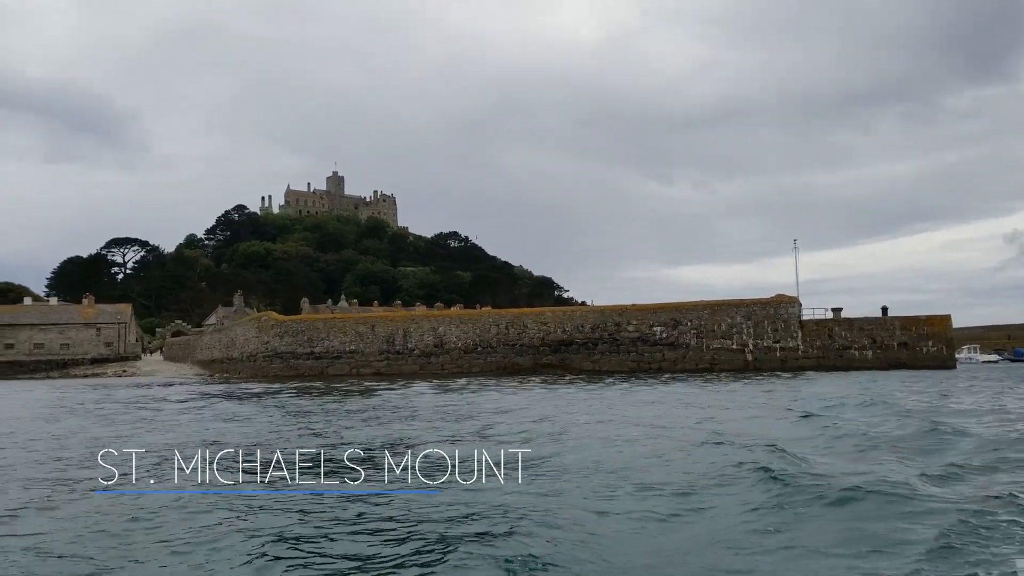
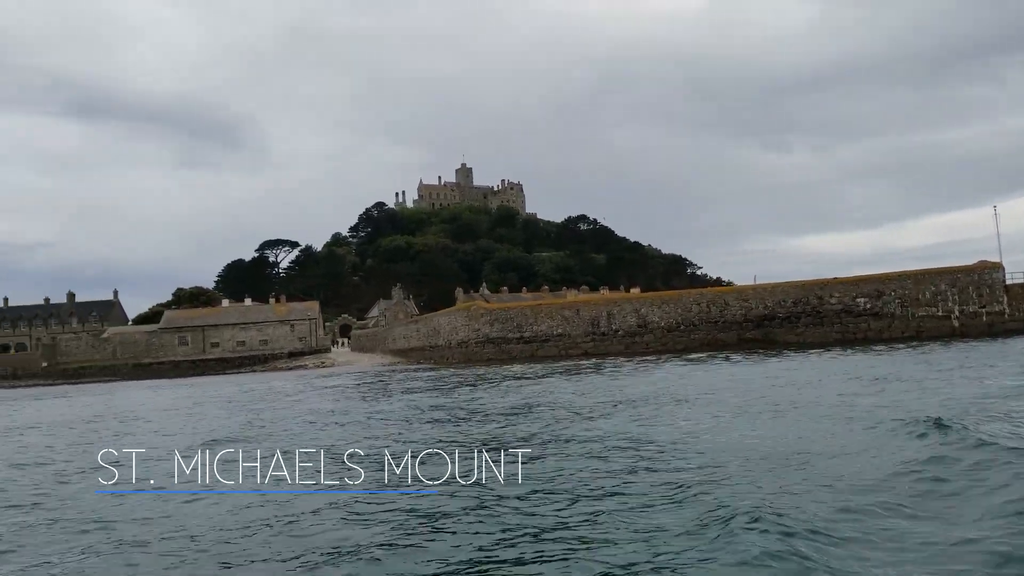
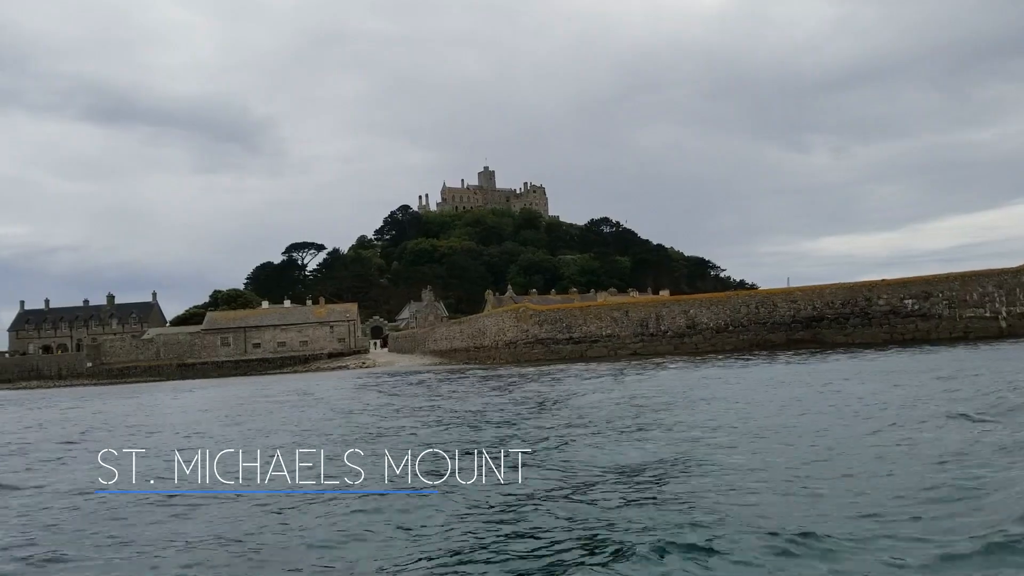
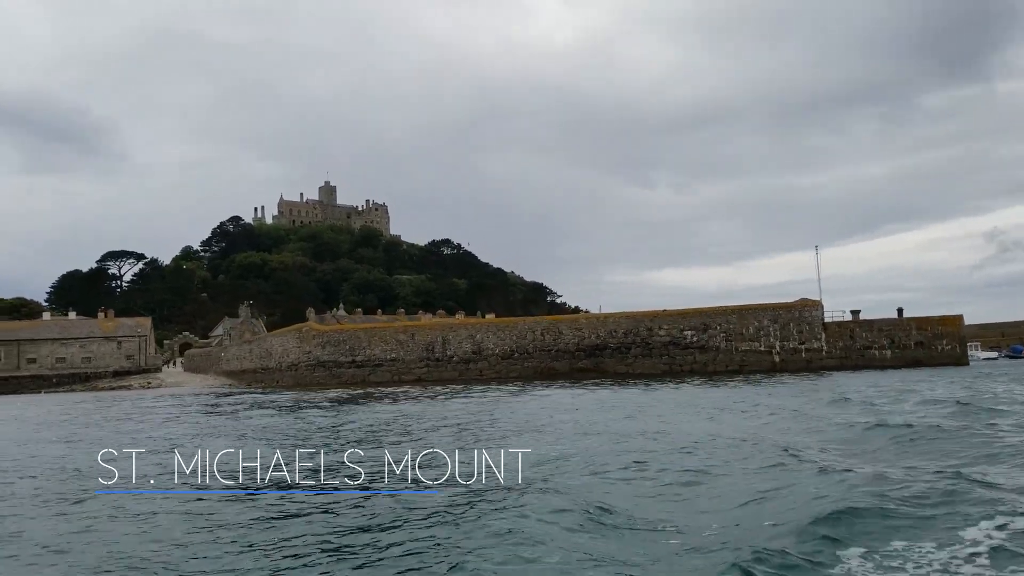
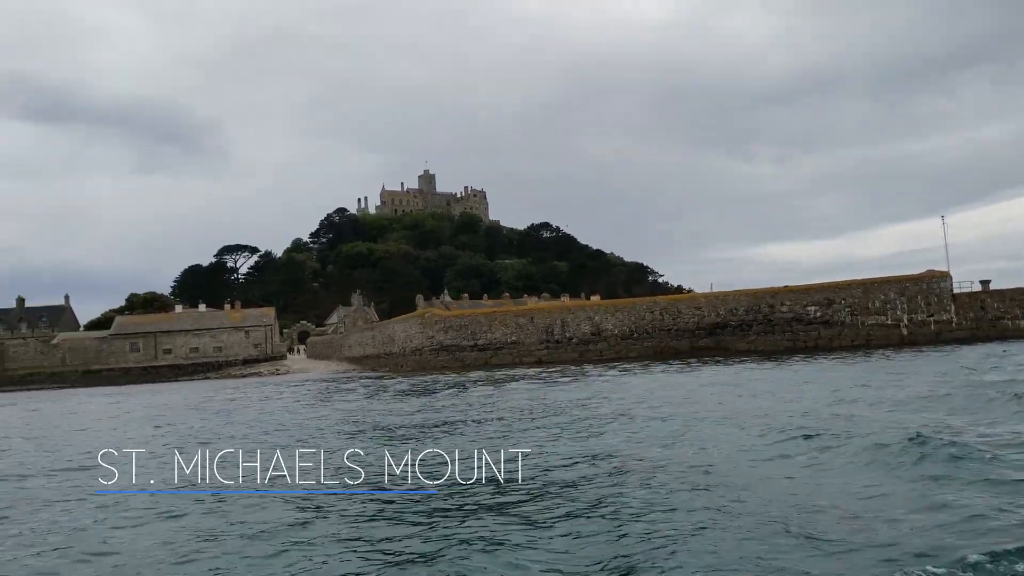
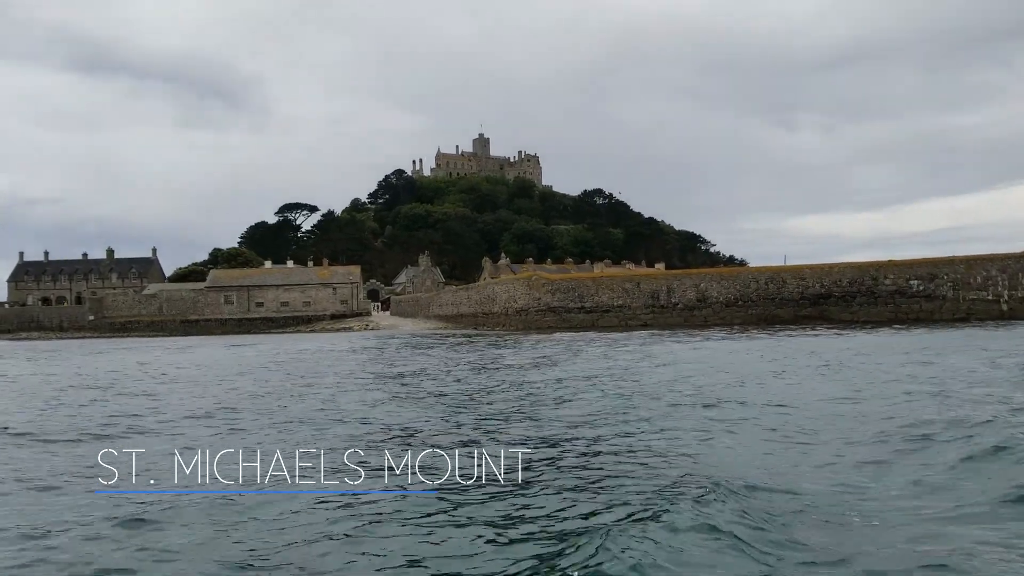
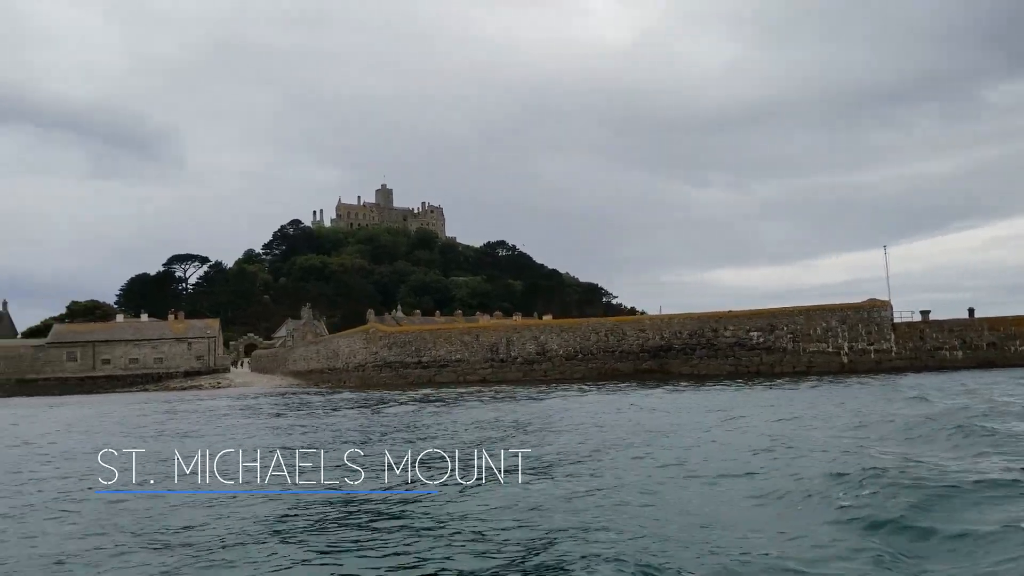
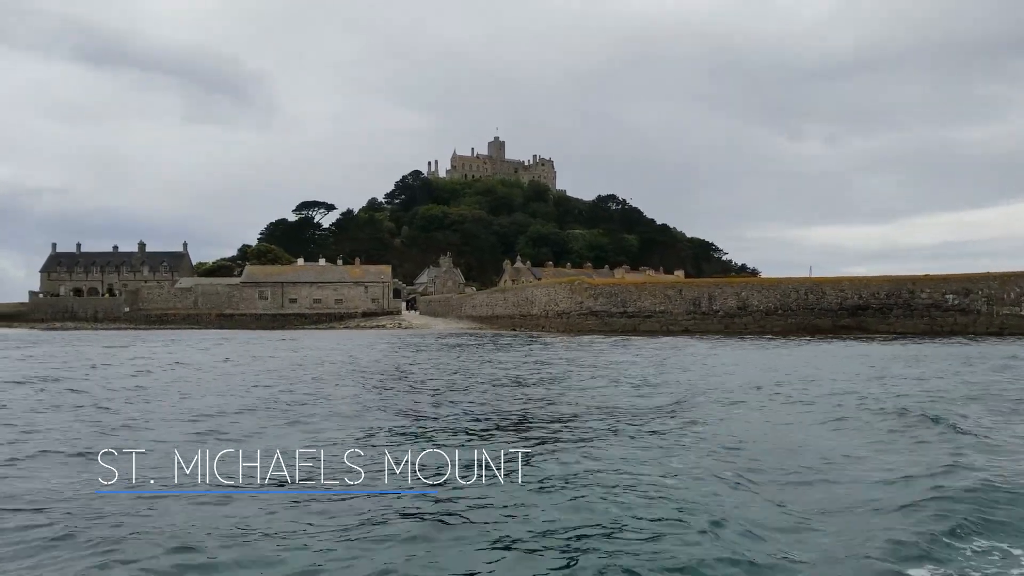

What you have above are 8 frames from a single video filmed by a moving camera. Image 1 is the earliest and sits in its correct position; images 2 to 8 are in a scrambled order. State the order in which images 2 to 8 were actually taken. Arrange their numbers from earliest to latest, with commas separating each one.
4, 7, 5, 2, 3, 6, 8
